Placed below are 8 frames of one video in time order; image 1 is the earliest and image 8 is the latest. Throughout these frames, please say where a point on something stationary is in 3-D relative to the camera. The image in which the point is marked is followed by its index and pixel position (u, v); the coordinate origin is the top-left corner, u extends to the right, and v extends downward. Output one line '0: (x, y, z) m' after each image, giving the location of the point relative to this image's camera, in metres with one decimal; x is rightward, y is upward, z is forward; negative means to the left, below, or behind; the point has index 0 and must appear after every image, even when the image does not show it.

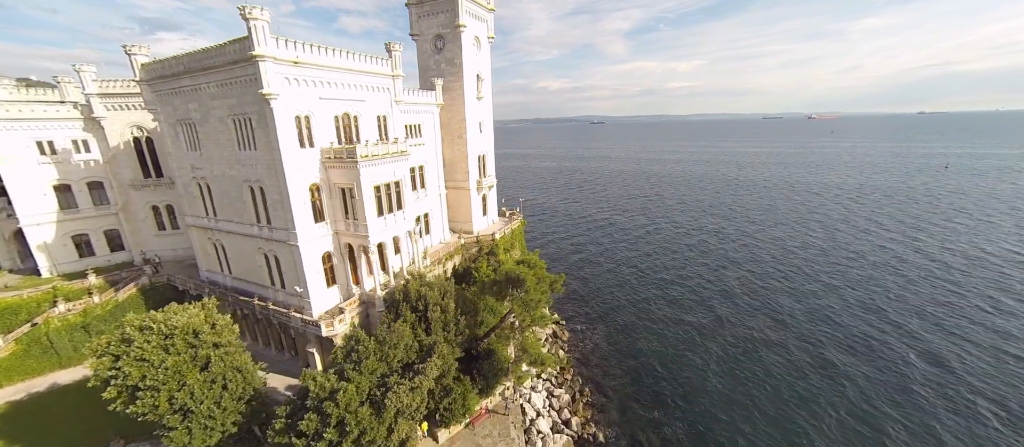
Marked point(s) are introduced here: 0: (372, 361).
0: (-6.5, -6.6, +16.6) m
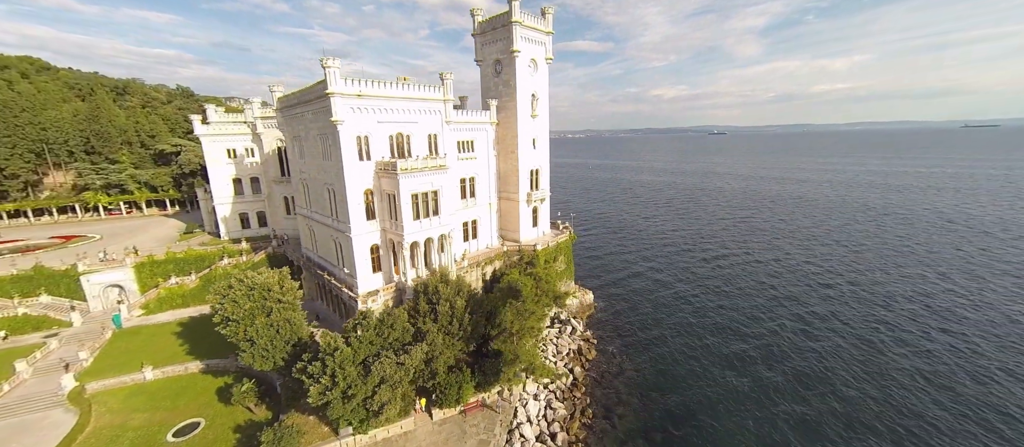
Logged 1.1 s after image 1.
0: (-8.5, -6.7, +21.0) m
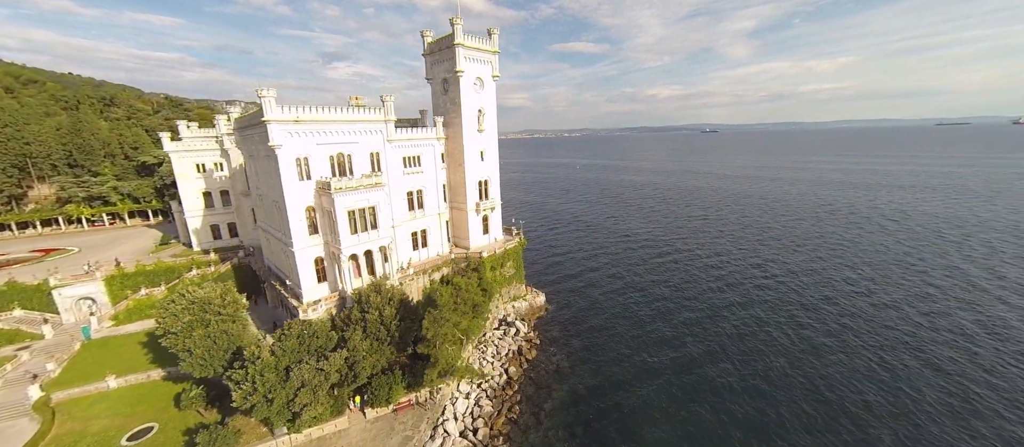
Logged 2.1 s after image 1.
0: (-14.5, -8.0, +23.3) m
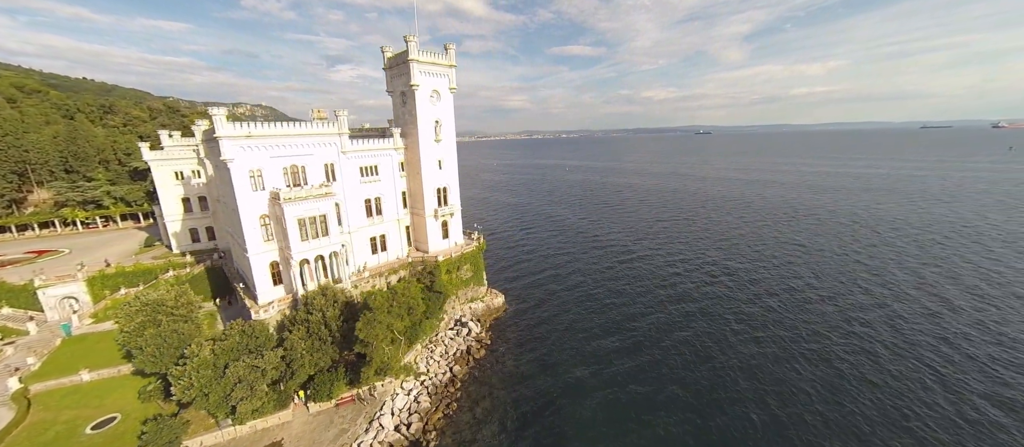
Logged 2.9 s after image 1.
0: (-20.4, -8.6, +25.6) m
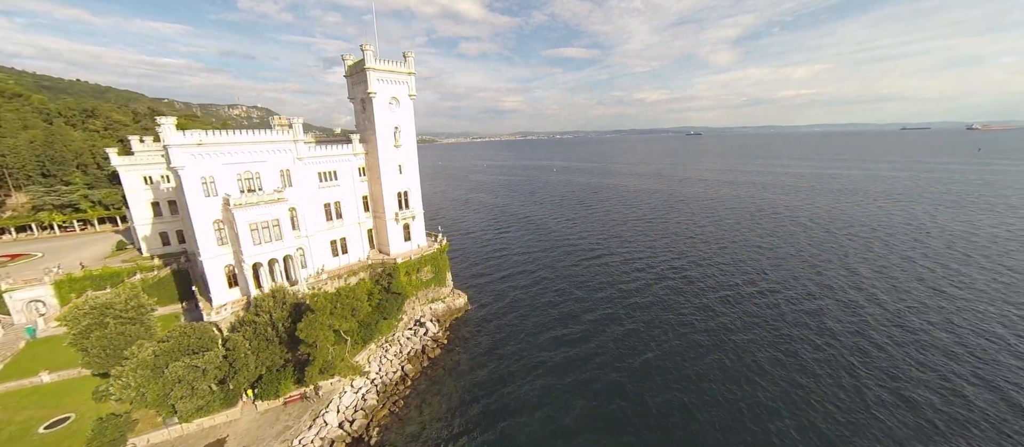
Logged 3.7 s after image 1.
0: (-25.6, -9.1, +26.7) m
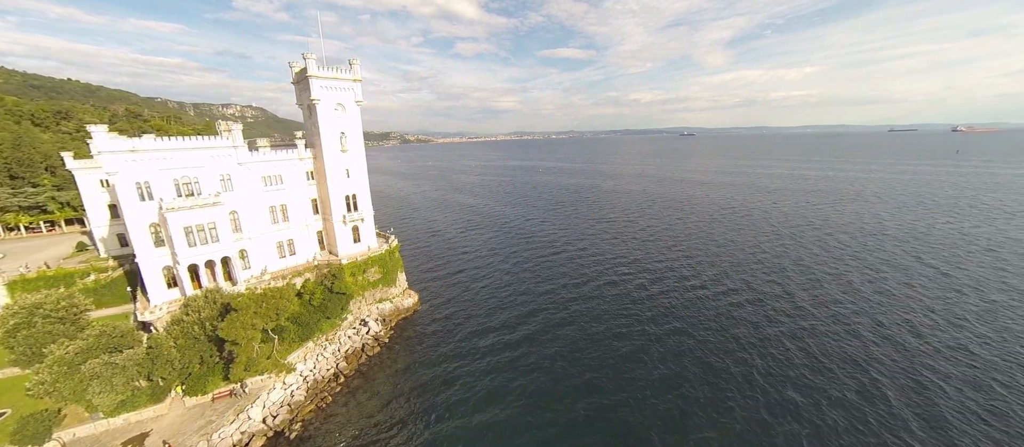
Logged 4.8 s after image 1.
0: (-33.1, -9.4, +28.1) m
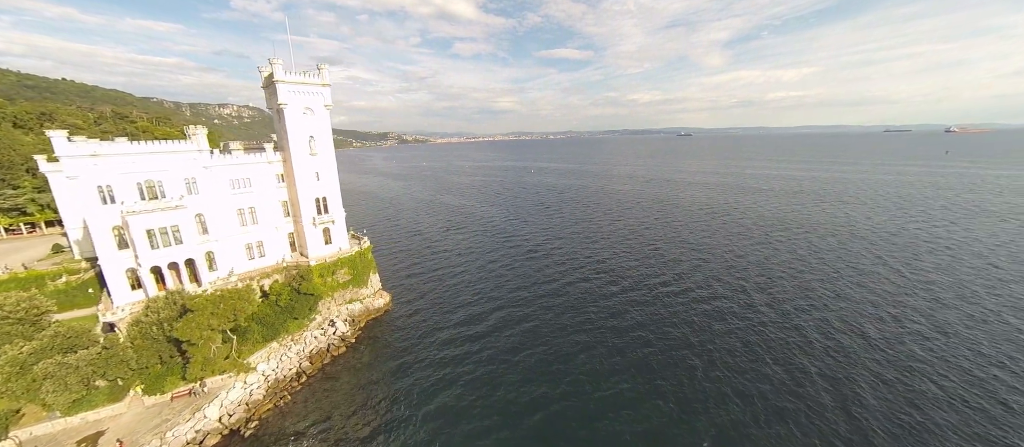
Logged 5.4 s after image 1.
0: (-37.6, -9.6, +28.7) m
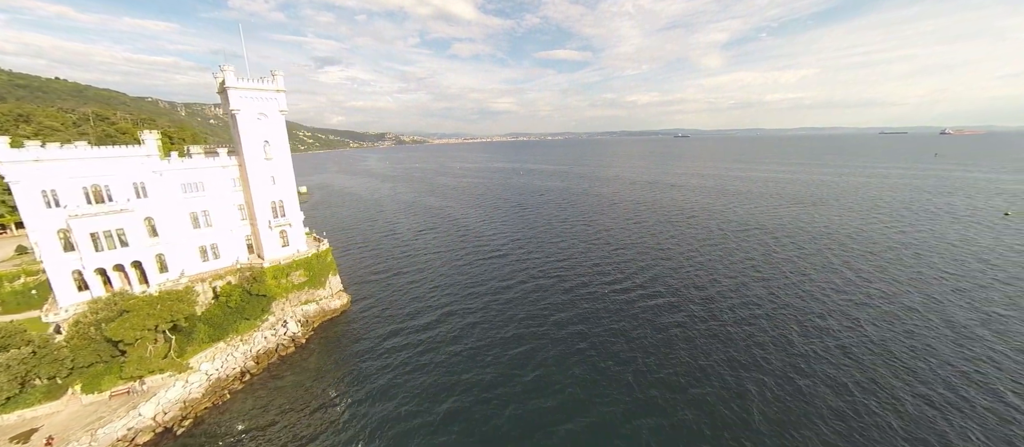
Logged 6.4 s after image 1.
0: (-44.5, -9.9, +29.7) m
